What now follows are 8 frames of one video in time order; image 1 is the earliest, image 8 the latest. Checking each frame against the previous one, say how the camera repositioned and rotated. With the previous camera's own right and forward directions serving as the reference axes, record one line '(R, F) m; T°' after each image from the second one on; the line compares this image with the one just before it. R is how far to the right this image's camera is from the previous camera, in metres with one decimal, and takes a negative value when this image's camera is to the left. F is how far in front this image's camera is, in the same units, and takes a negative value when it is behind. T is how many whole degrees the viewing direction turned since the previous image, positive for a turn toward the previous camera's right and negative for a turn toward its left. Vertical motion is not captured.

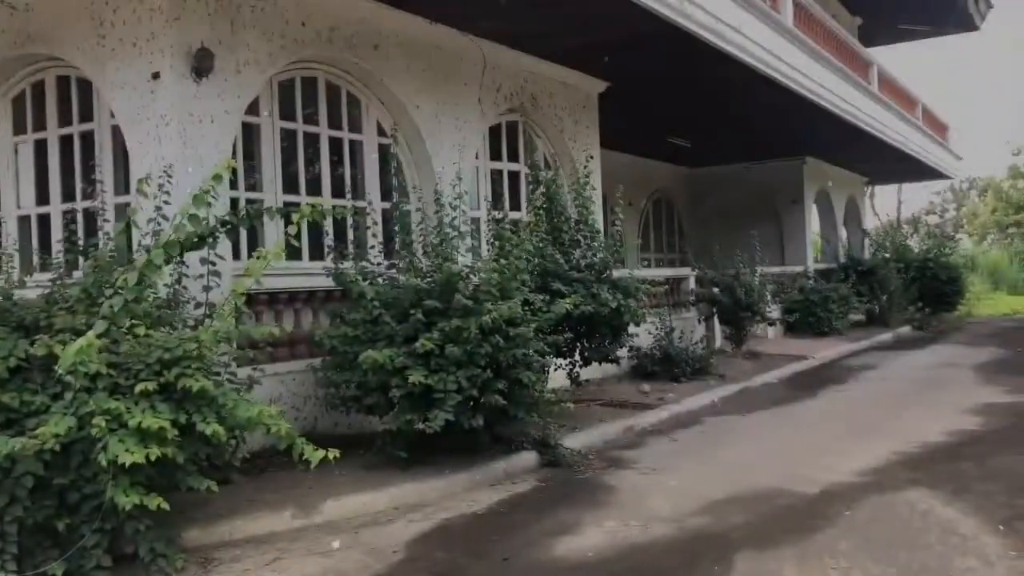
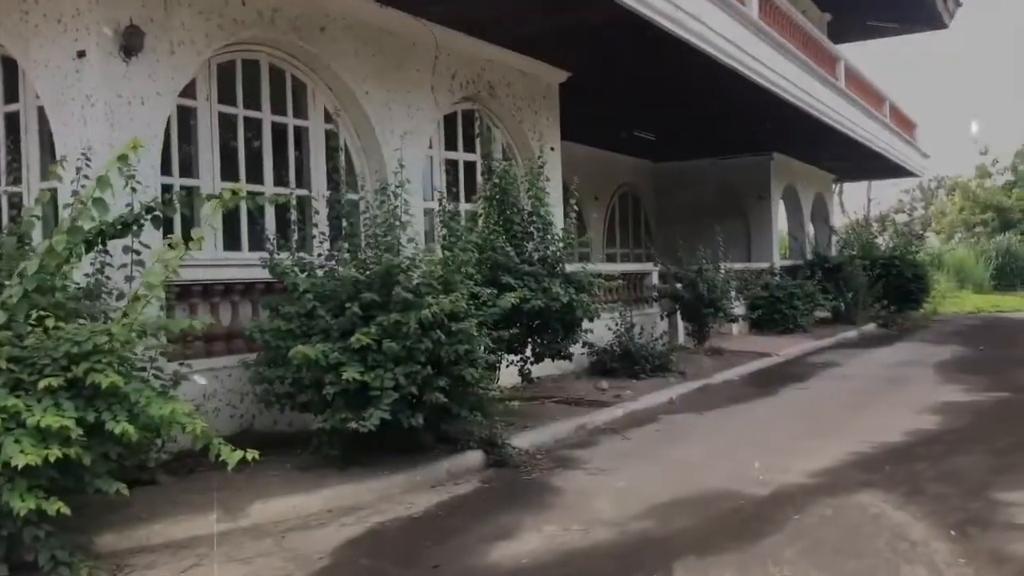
(+0.2, +0.2) m; +2°
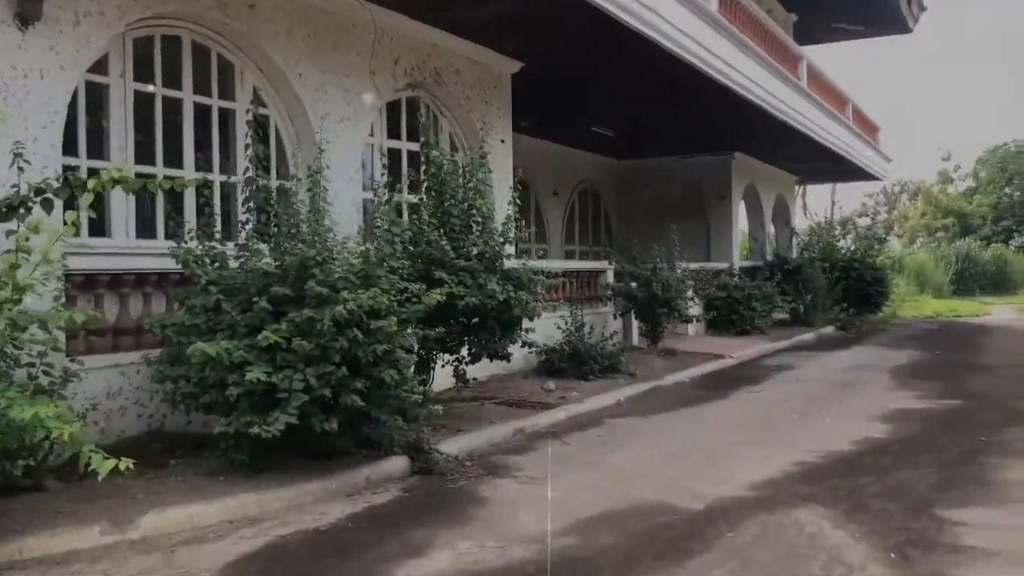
(+0.2, +0.3) m; +2°
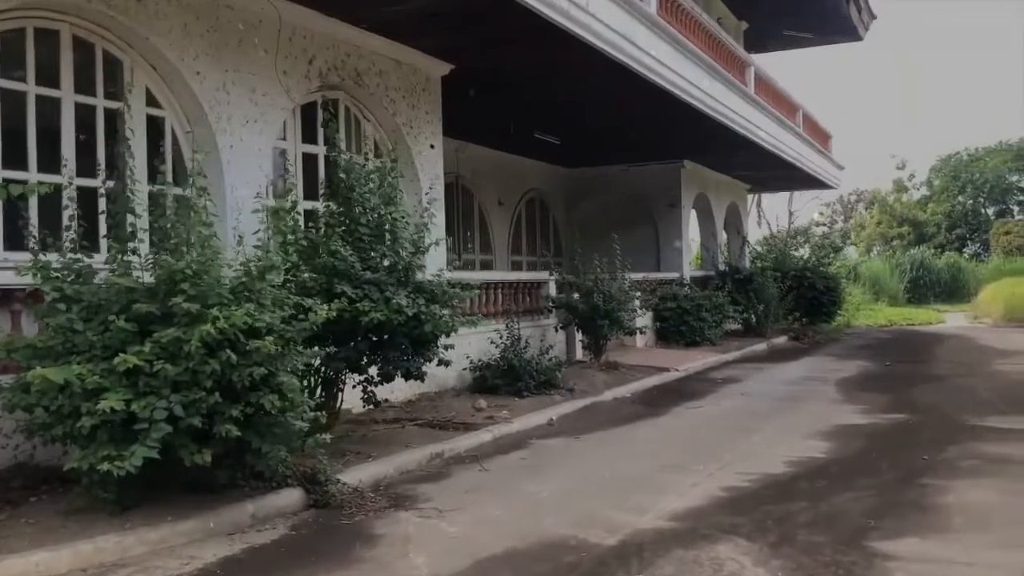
(+0.3, +0.5) m; +2°
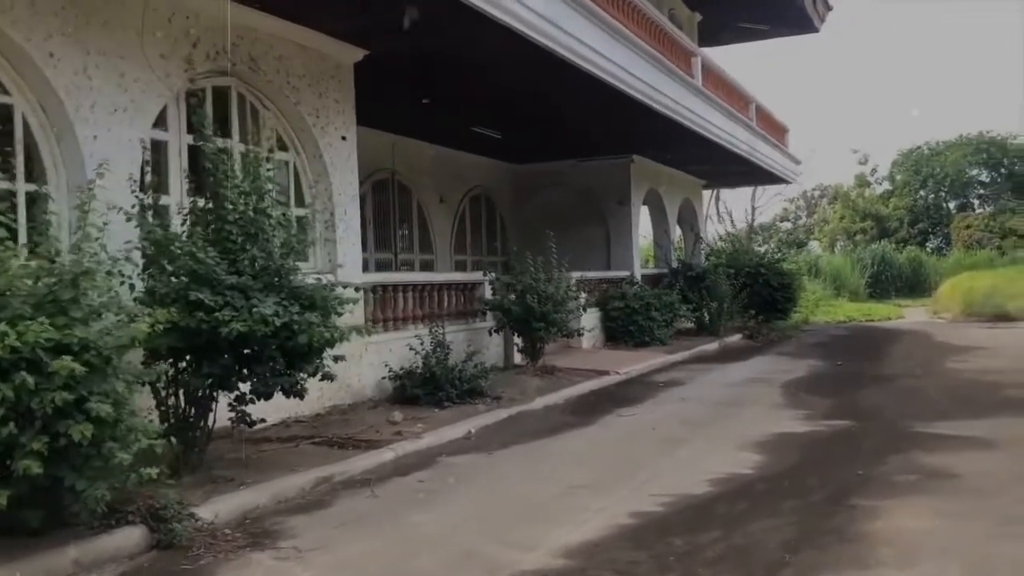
(+0.5, +0.6) m; +2°
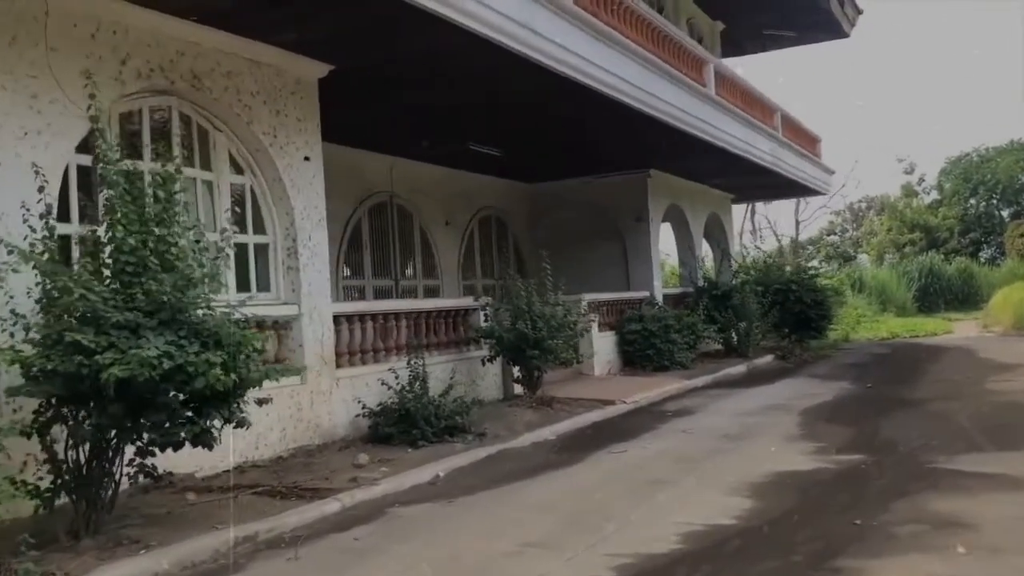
(+0.6, +0.7) m; -3°
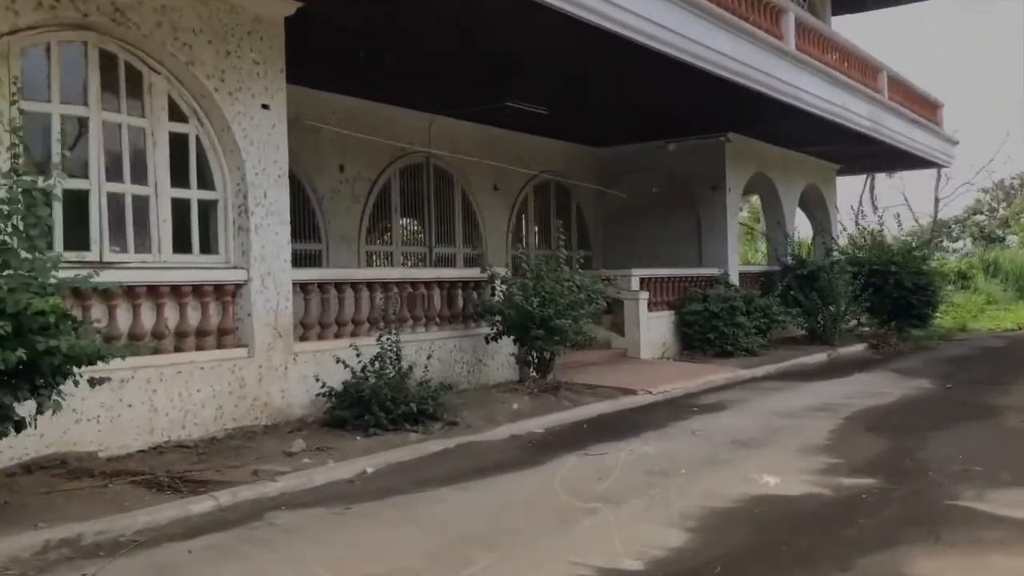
(+1.2, +1.2) m; -8°
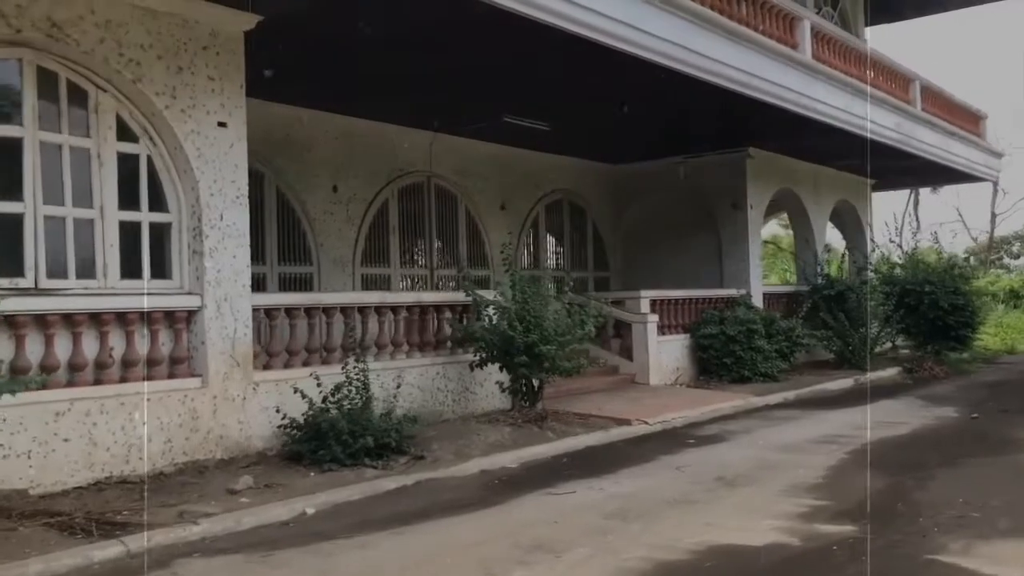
(+0.6, +0.5) m; -3°
